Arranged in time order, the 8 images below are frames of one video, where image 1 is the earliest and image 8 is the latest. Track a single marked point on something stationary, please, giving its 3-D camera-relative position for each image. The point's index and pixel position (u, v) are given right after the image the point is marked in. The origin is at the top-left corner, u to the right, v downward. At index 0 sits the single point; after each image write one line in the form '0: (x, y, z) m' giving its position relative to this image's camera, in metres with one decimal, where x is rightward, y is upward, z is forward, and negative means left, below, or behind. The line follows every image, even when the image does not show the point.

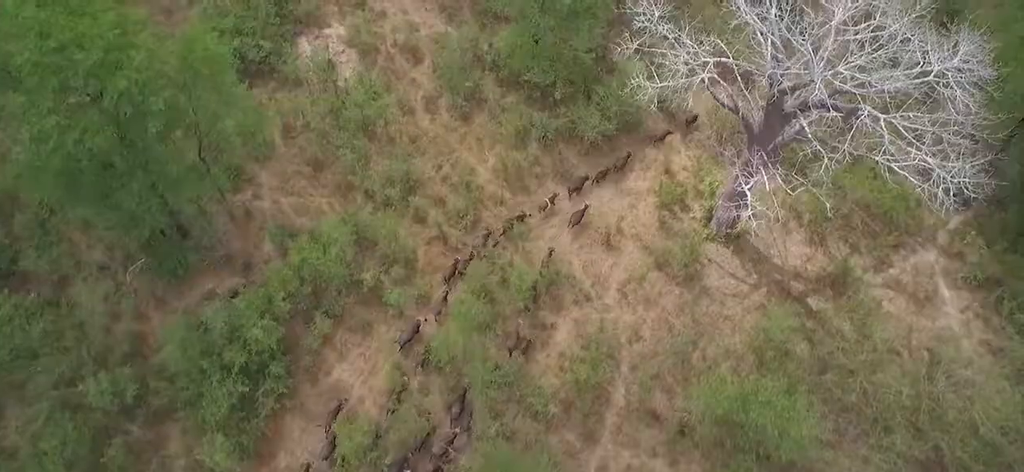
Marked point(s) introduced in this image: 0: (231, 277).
0: (-9.5, -1.4, +19.9) m
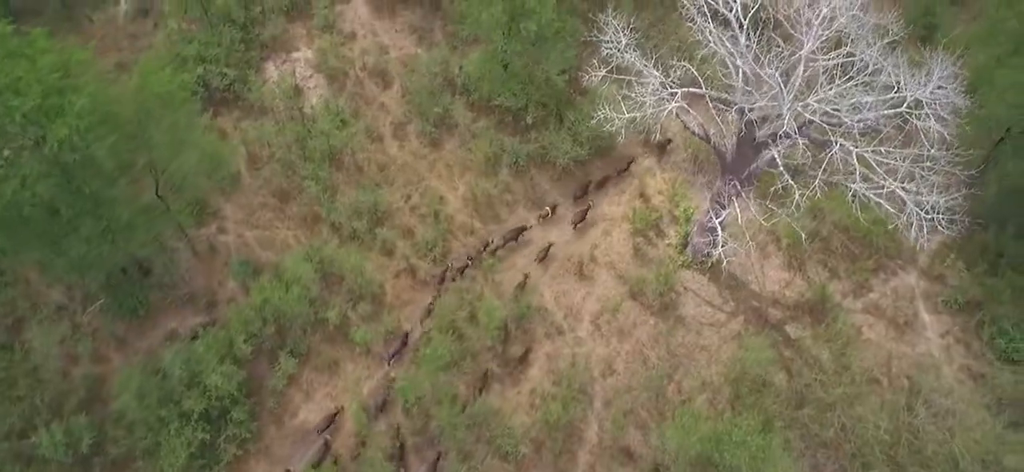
0: (-10.4, -2.6, +19.4) m
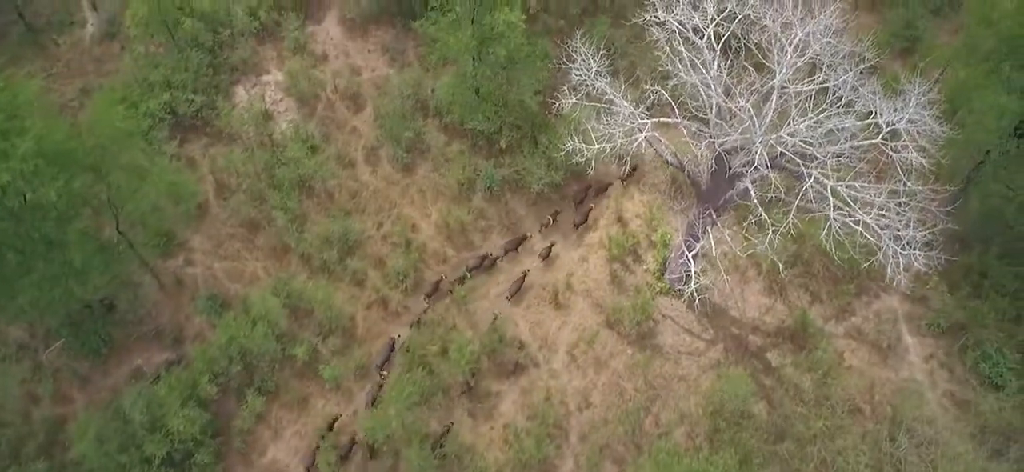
0: (-11.3, -3.7, +18.9) m
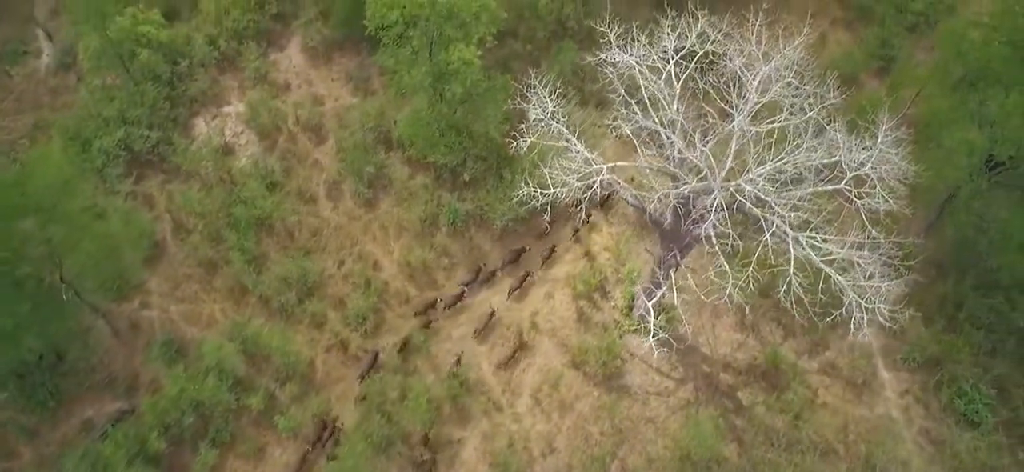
0: (-12.4, -5.2, +18.3) m
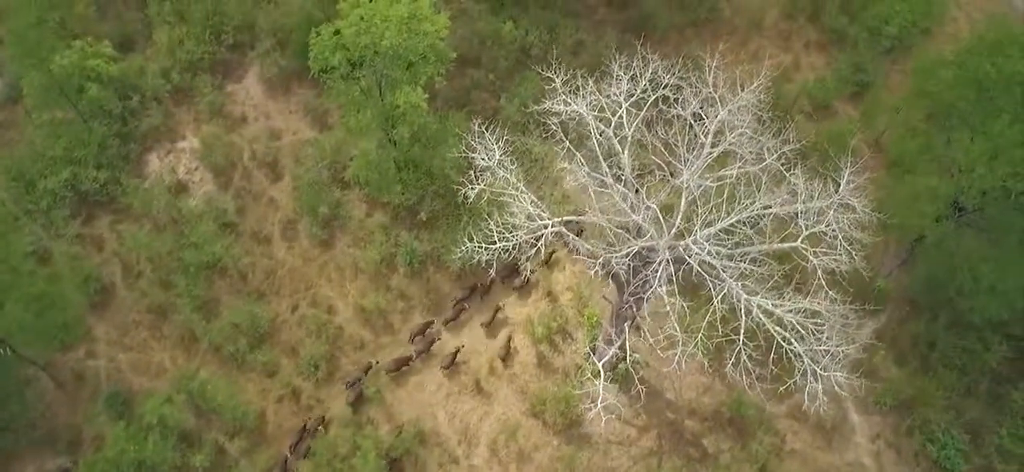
0: (-13.7, -6.7, +17.7) m
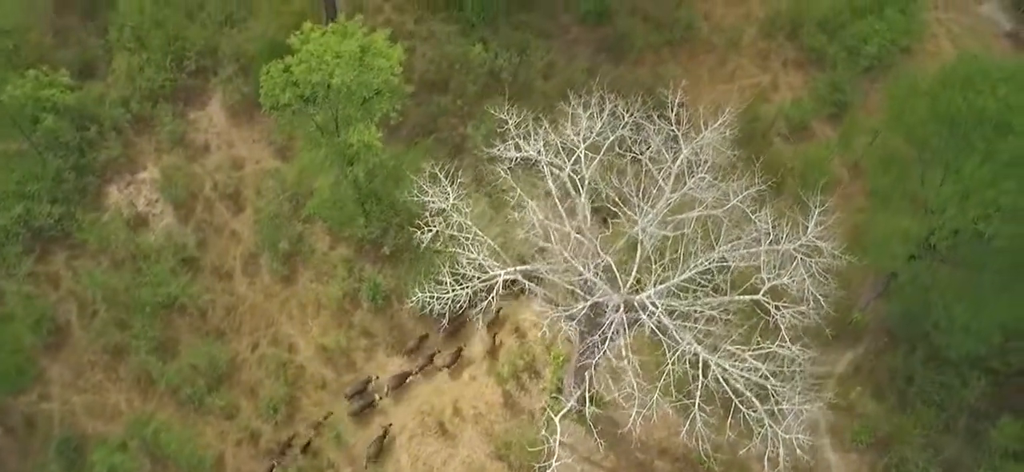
0: (-14.7, -7.9, +17.2) m
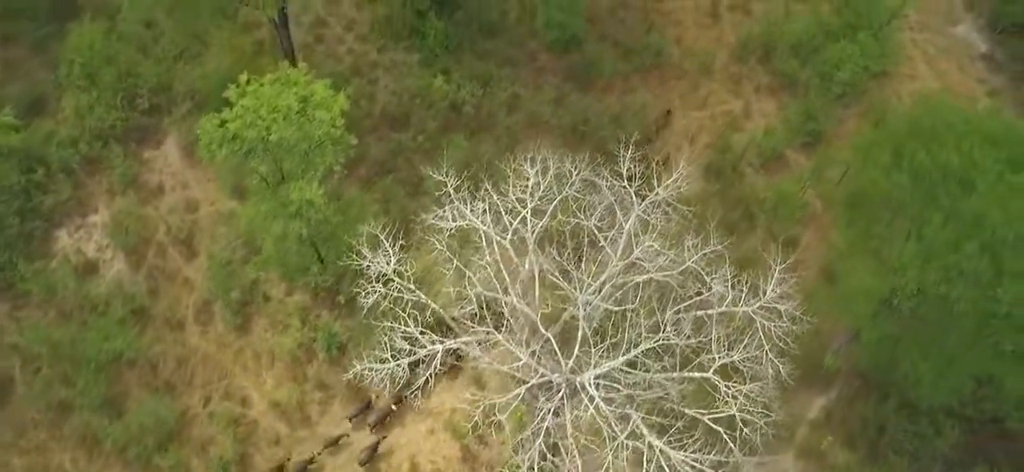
0: (-15.9, -9.6, +16.5) m
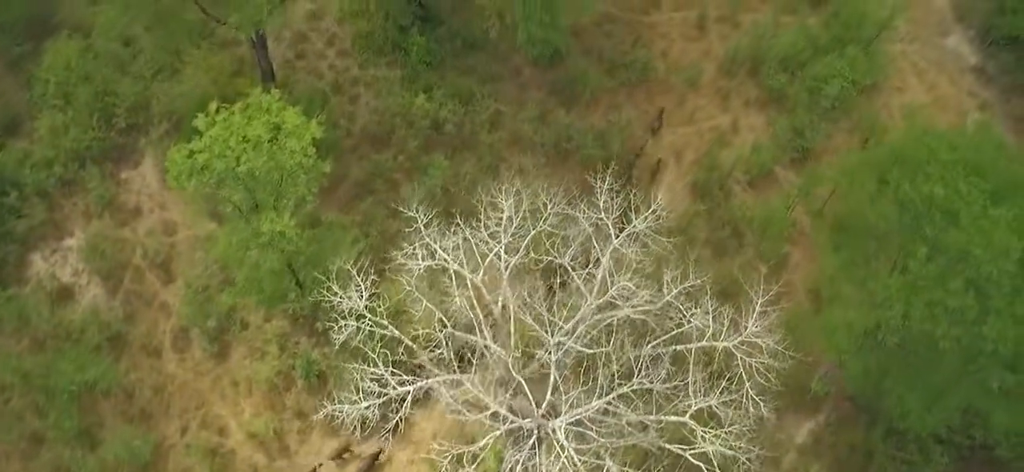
0: (-16.4, -10.4, +16.1) m
